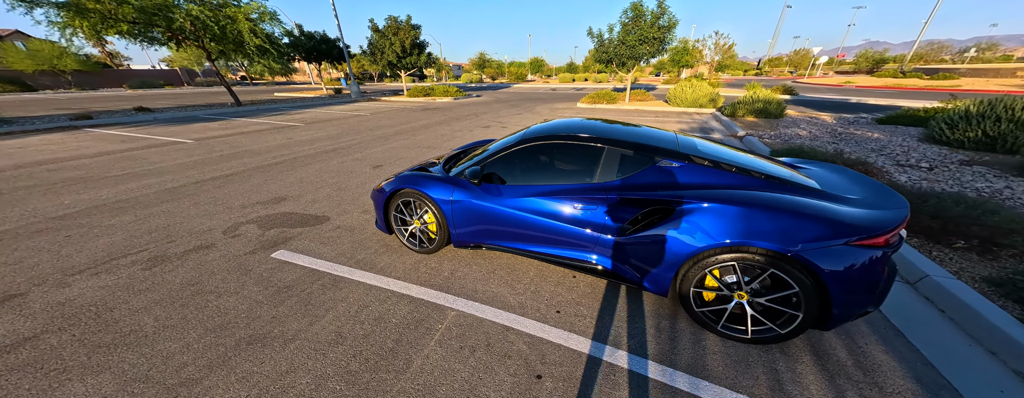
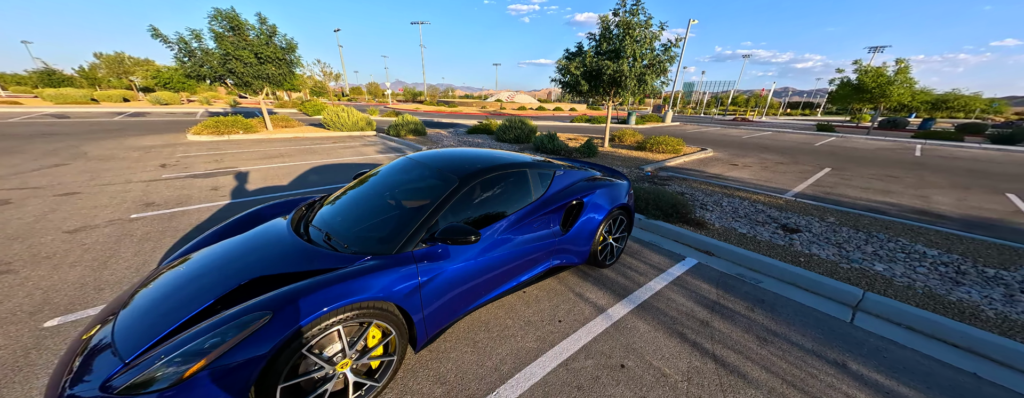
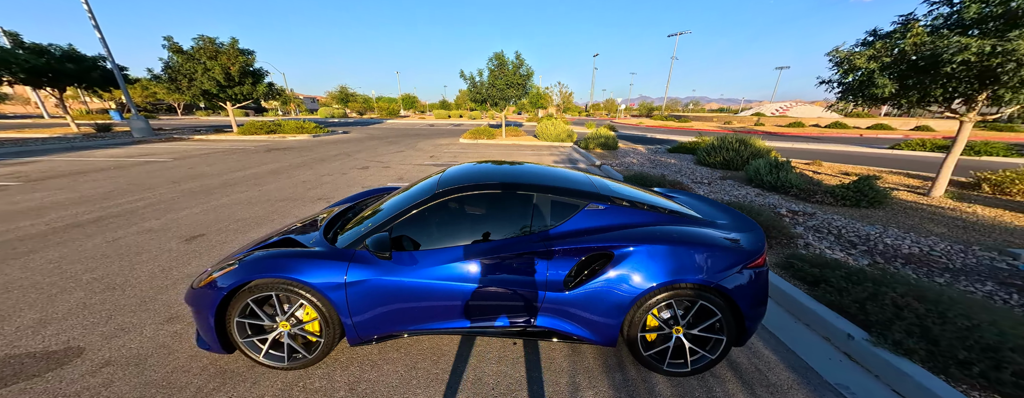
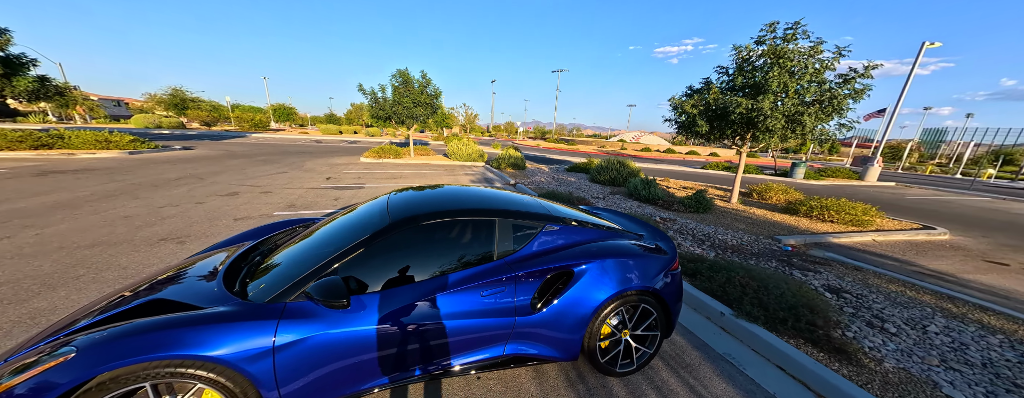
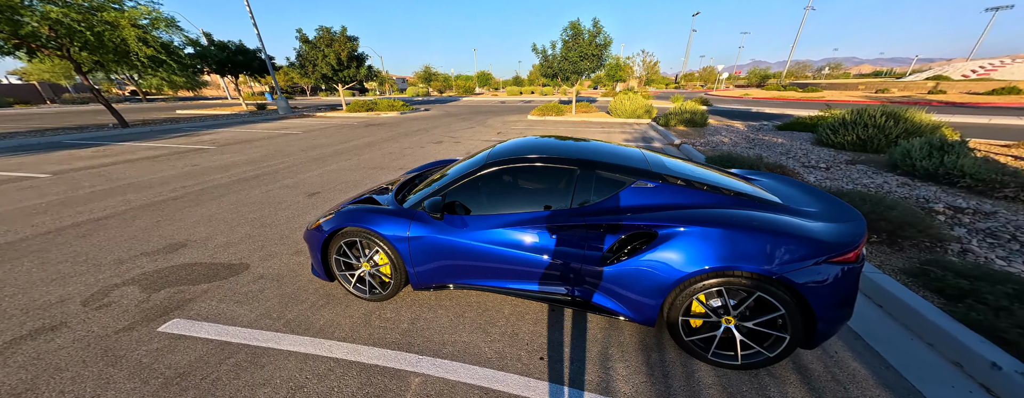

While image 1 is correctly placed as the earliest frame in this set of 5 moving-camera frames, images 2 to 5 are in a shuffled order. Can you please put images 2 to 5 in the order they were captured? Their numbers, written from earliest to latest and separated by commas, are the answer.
5, 3, 4, 2
